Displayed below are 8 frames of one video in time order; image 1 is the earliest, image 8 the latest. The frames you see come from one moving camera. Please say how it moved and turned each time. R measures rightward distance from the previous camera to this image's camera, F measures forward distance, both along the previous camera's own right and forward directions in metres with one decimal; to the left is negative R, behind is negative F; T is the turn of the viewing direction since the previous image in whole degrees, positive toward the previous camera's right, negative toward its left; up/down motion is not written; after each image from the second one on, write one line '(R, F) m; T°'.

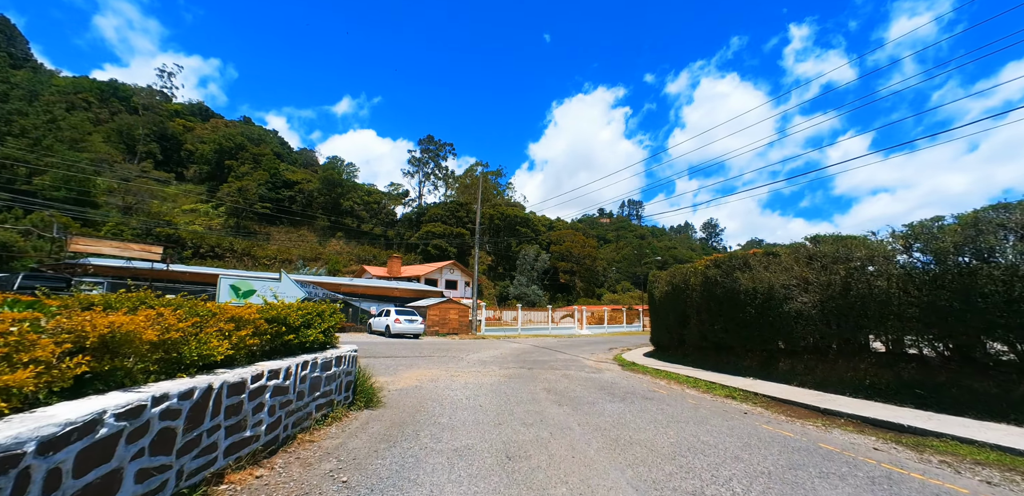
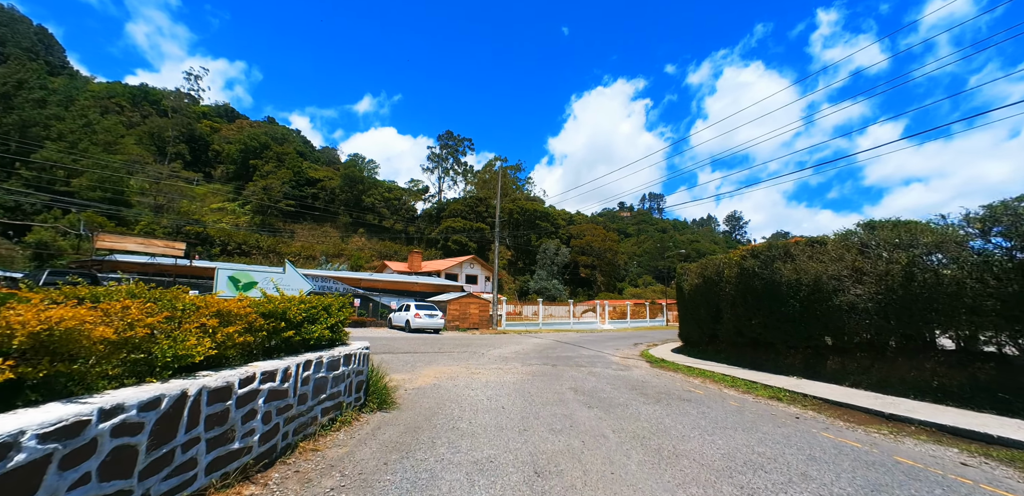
(-0.1, +0.6) m; -3°
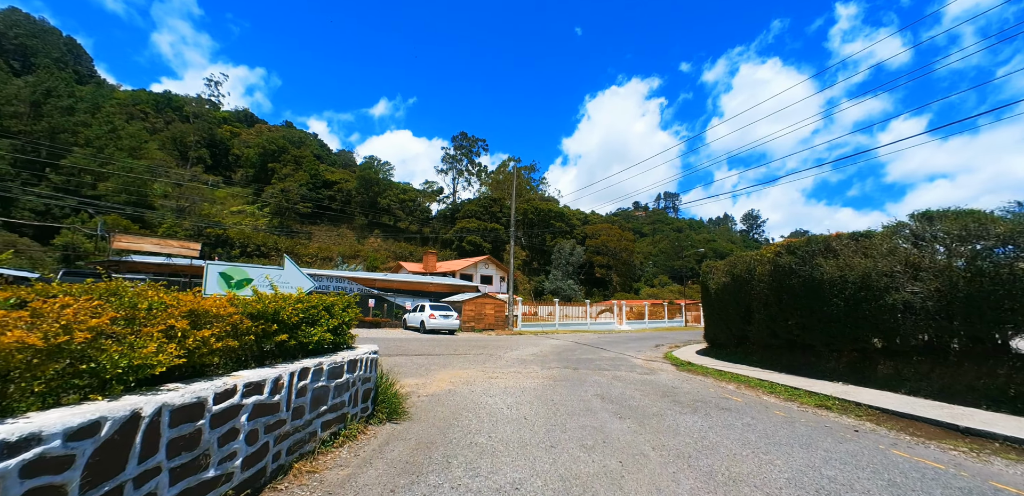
(-0.1, +0.6) m; -2°
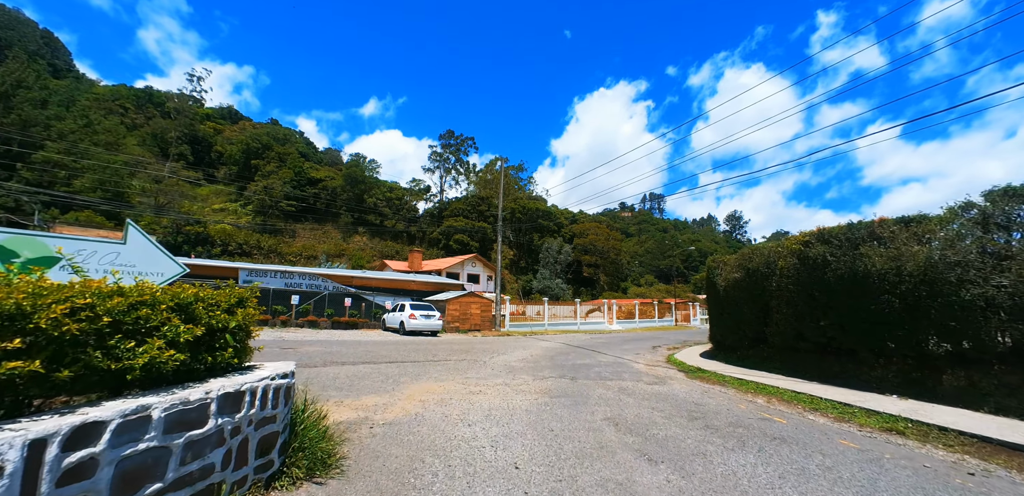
(0.0, +1.8) m; +2°
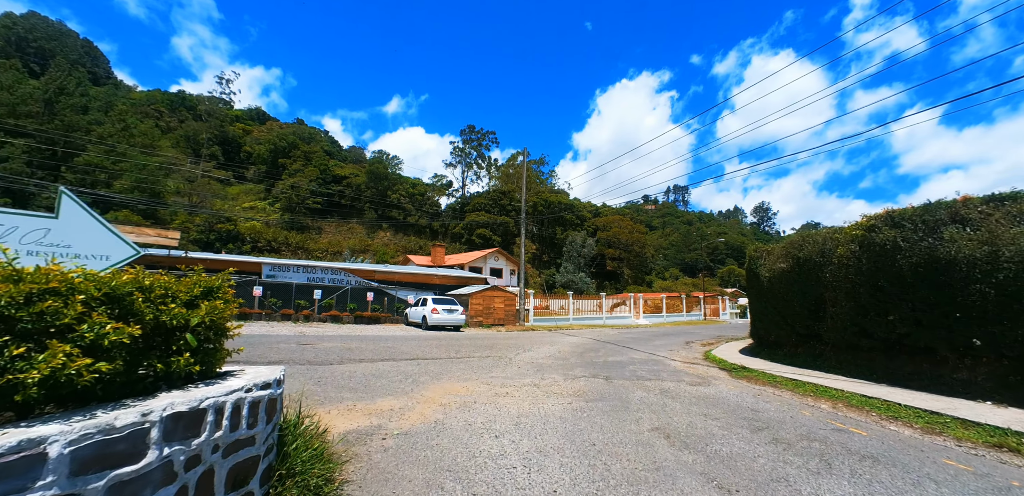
(-0.1, +0.8) m; -3°
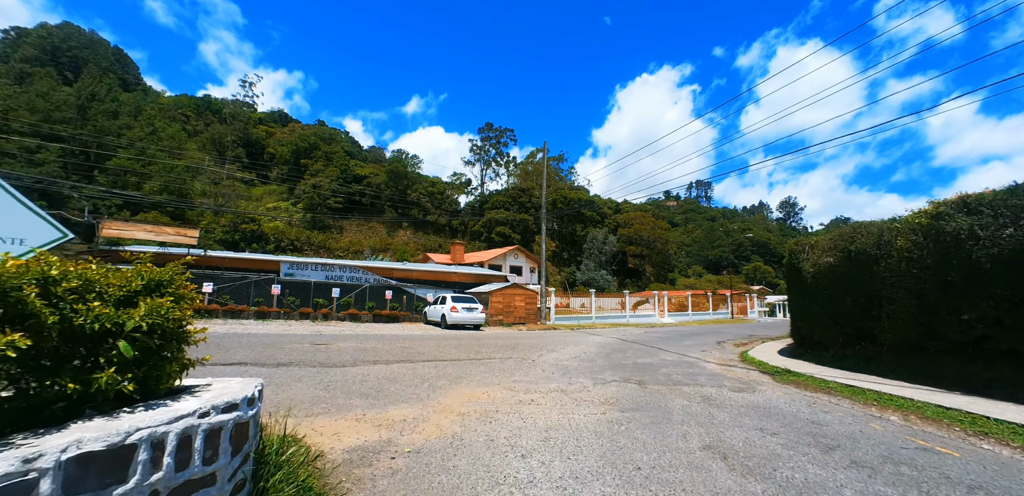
(-0.1, +0.7) m; -3°
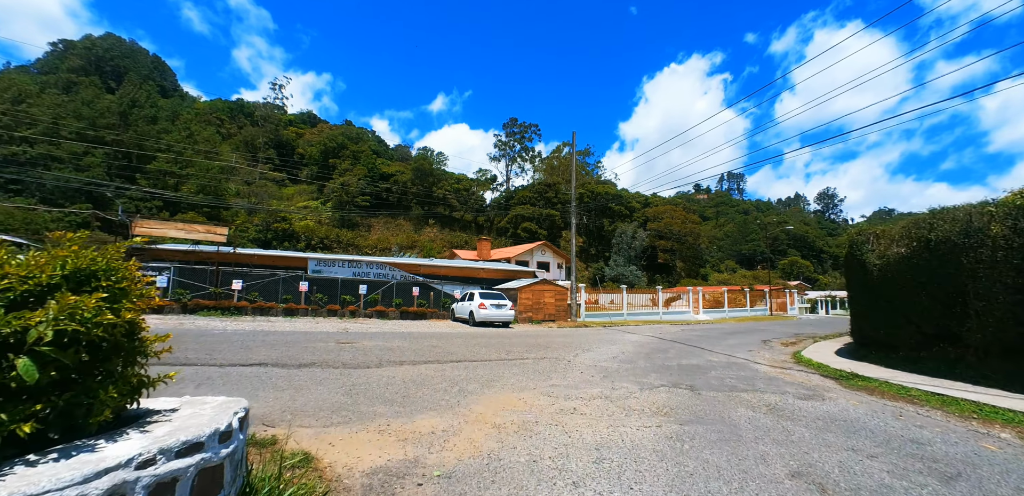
(-0.2, +0.7) m; -4°
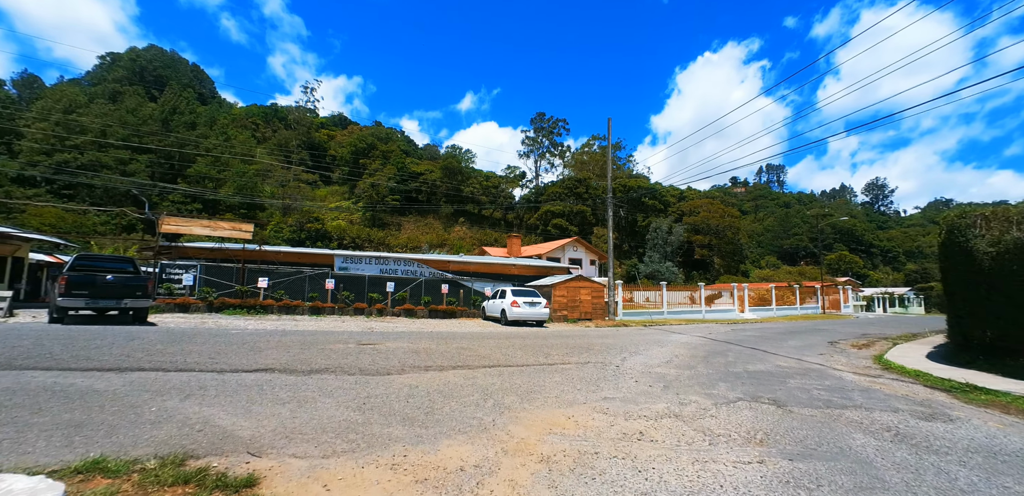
(-0.2, +1.1) m; -4°
